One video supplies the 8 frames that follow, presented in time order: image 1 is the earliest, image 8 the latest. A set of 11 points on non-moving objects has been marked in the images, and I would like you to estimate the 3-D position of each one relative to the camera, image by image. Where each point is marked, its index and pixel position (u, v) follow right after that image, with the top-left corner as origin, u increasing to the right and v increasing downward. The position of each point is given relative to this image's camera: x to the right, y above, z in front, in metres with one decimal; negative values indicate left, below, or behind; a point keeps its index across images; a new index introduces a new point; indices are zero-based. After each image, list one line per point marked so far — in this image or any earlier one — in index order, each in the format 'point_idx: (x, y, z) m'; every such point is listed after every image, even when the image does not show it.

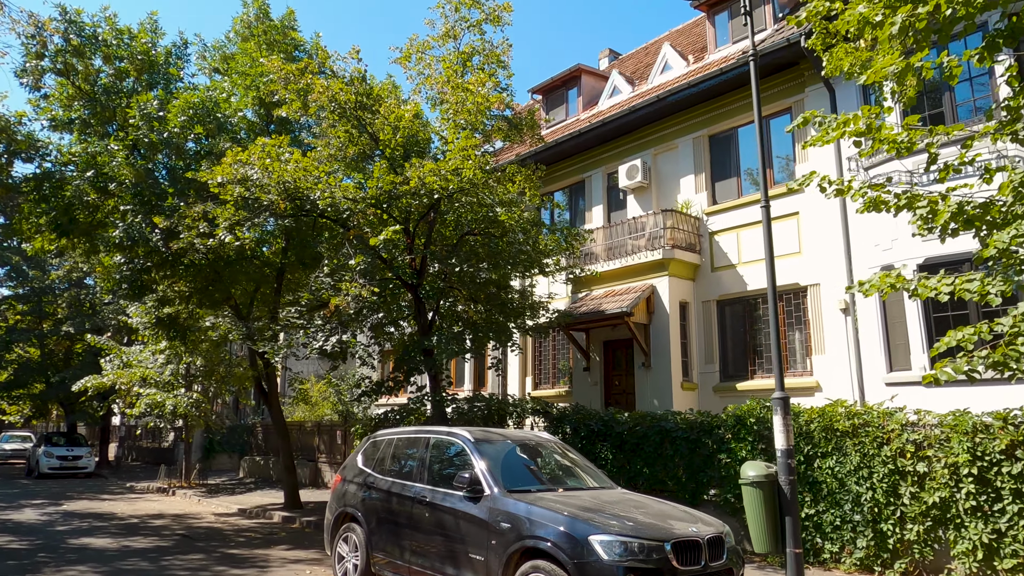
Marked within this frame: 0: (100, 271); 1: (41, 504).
0: (-10.8, +0.5, +18.1) m
1: (-11.6, -5.3, +16.8) m
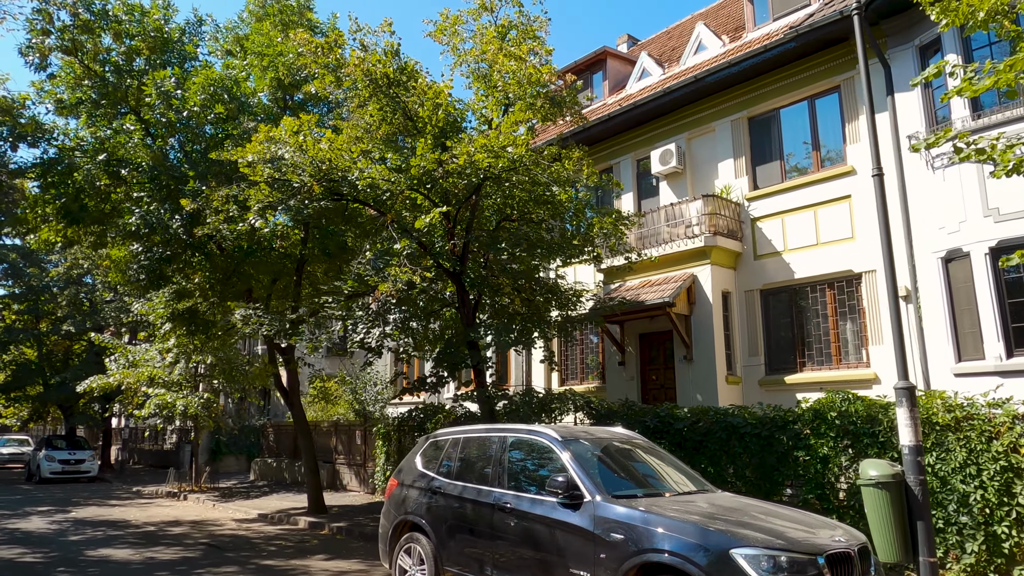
0: (-10.1, +0.6, +17.2) m
1: (-10.8, -5.2, +16.0) m
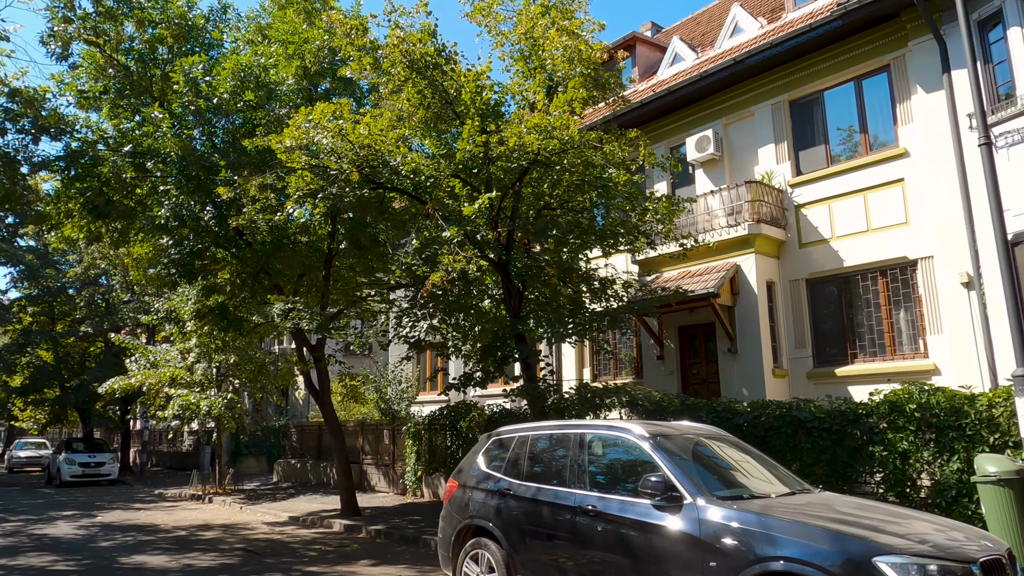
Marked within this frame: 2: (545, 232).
0: (-9.3, +0.6, +16.8) m
1: (-10.0, -5.1, +15.6) m
2: (+0.5, +0.8, +9.9) m
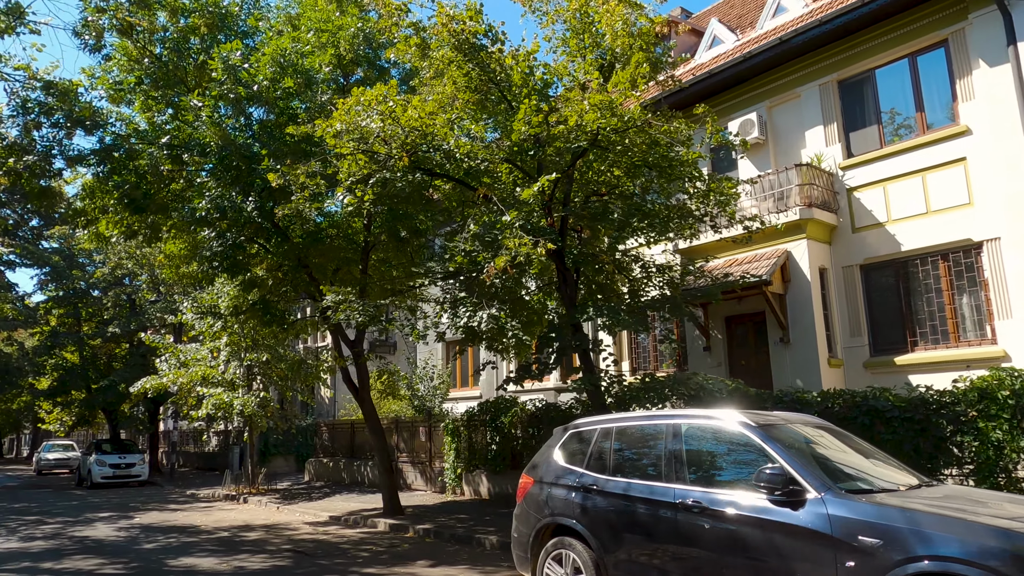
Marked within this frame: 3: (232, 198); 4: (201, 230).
0: (-8.4, +0.7, +16.6) m
1: (-9.1, -5.1, +15.3) m
2: (+1.2, +1.0, +9.5) m
3: (-4.3, +1.4, +10.5) m
4: (-5.0, +0.9, +11.1) m
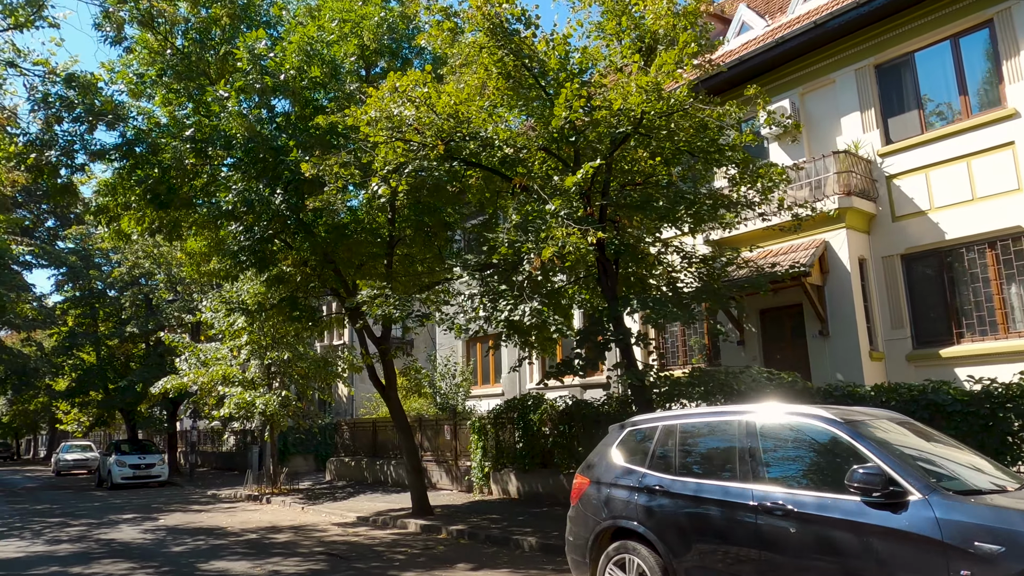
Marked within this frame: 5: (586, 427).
0: (-7.8, +0.7, +16.3) m
1: (-8.4, -5.1, +15.1) m
2: (+1.8, +1.1, +9.2) m
3: (-3.8, +1.5, +10.2) m
4: (-4.5, +1.0, +10.8) m
5: (+1.4, -2.7, +13.4) m
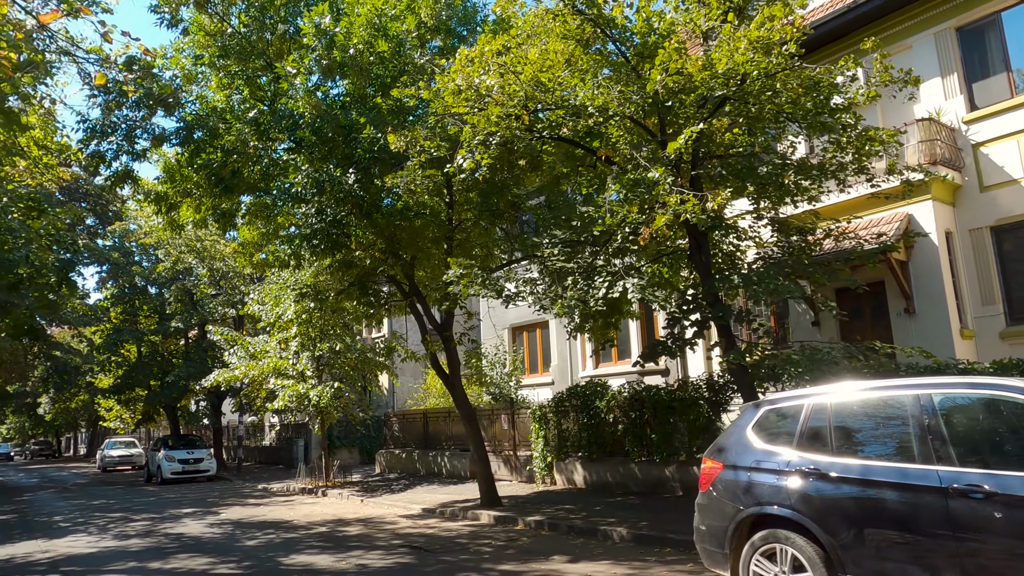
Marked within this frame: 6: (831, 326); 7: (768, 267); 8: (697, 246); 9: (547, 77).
0: (-6.5, +0.9, +16.1) m
1: (-7.0, -4.9, +15.0) m
2: (+2.9, +1.4, +8.6) m
3: (-2.6, +1.7, +9.8) m
4: (-3.3, +1.2, +10.4) m
5: (+2.7, -2.3, +12.9) m
6: (+6.4, -0.8, +13.8) m
7: (+3.2, +0.3, +8.7) m
8: (+2.4, +0.6, +9.2) m
9: (+0.4, +2.7, +8.6) m
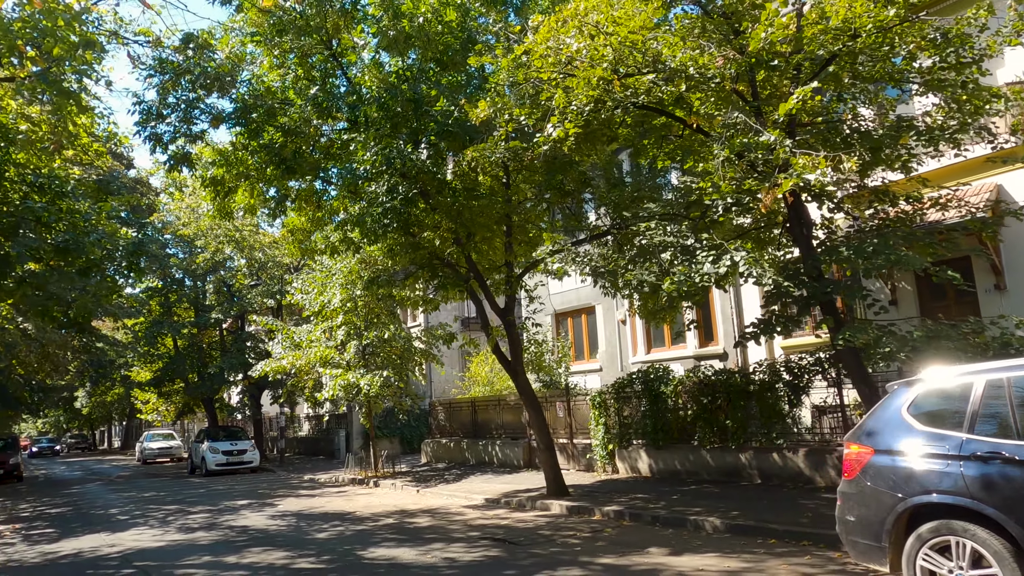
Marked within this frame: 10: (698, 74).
0: (-5.2, +1.2, +15.7) m
1: (-5.7, -4.6, +14.7) m
2: (+3.9, +1.7, +8.0) m
3: (-1.6, +1.9, +9.4) m
4: (-2.2, +1.5, +10.0) m
5: (+4.0, -2.0, +12.3) m
6: (+7.6, -0.3, +13.1) m
7: (+4.3, +0.6, +8.1) m
8: (+3.5, +0.9, +8.6) m
9: (+1.4, +2.9, +8.0) m
10: (+2.1, +2.5, +8.2) m
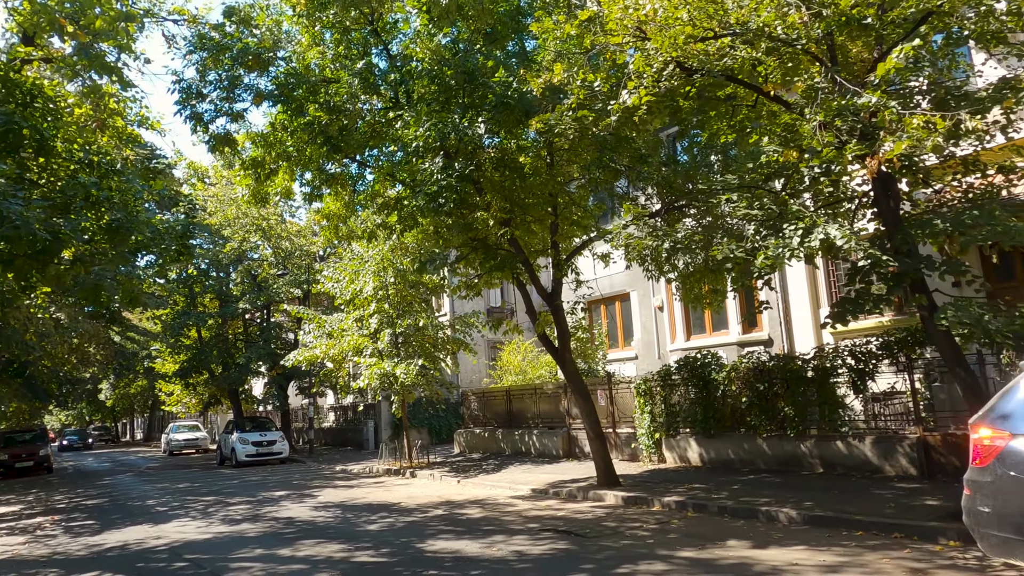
0: (-4.3, +1.5, +15.4) m
1: (-4.8, -4.4, +14.4) m
2: (+4.6, +2.0, +7.5) m
3: (-0.8, +2.2, +9.0) m
4: (-1.5, +1.7, +9.6) m
5: (+4.8, -1.7, +11.9) m
6: (+8.5, 0.0, +12.6) m
7: (+5.0, +0.9, +7.5) m
8: (+4.2, +1.2, +8.1) m
9: (+2.2, +3.2, +7.5) m
10: (+2.9, +2.8, +7.7) m
